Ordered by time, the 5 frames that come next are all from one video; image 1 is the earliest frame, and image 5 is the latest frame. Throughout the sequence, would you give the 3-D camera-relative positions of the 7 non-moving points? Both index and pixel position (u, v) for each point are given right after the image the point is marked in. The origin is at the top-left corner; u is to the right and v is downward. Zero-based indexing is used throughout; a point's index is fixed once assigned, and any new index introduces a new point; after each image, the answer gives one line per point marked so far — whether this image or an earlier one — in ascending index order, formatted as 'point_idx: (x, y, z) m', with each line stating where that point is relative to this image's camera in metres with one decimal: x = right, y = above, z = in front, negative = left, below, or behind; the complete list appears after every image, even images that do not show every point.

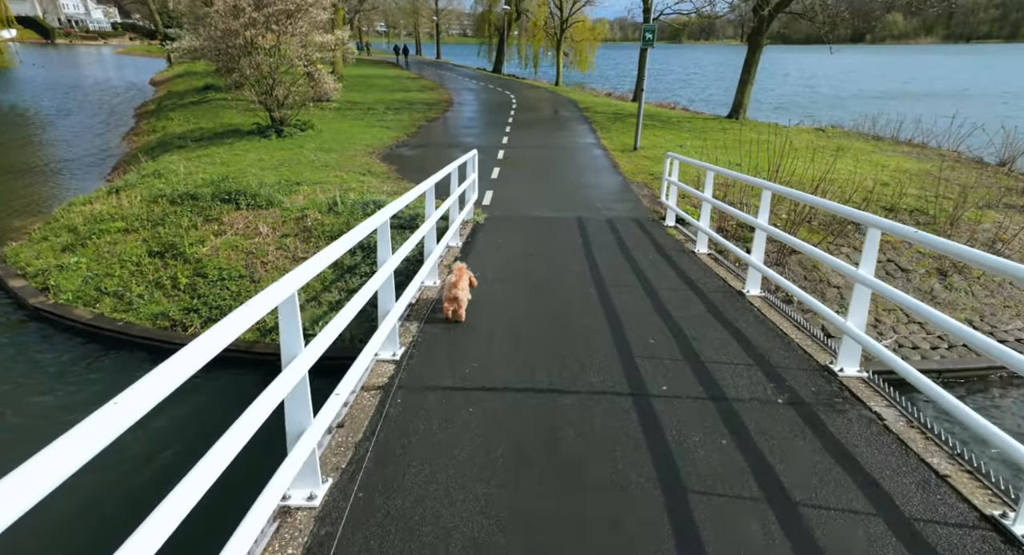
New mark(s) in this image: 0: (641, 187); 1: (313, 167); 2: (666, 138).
0: (+2.4, +1.8, +11.9) m
1: (-4.5, +2.5, +14.0) m
2: (+4.6, +4.3, +18.4) m
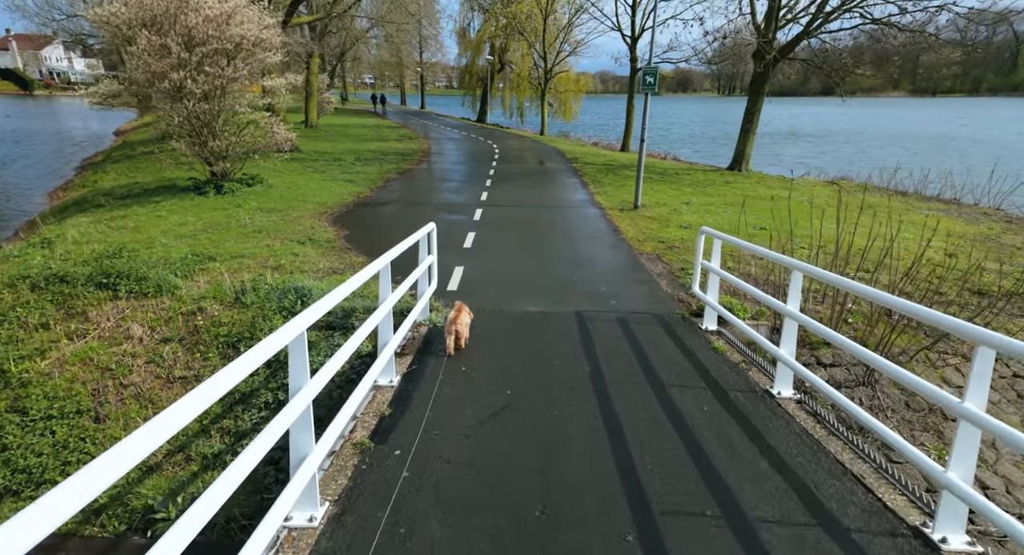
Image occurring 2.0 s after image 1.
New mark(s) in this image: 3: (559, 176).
0: (+2.1, +0.3, +9.3) m
1: (-4.9, +0.8, +11.3) m
2: (+4.1, +2.3, +16.0) m
3: (+1.4, +3.2, +19.1) m
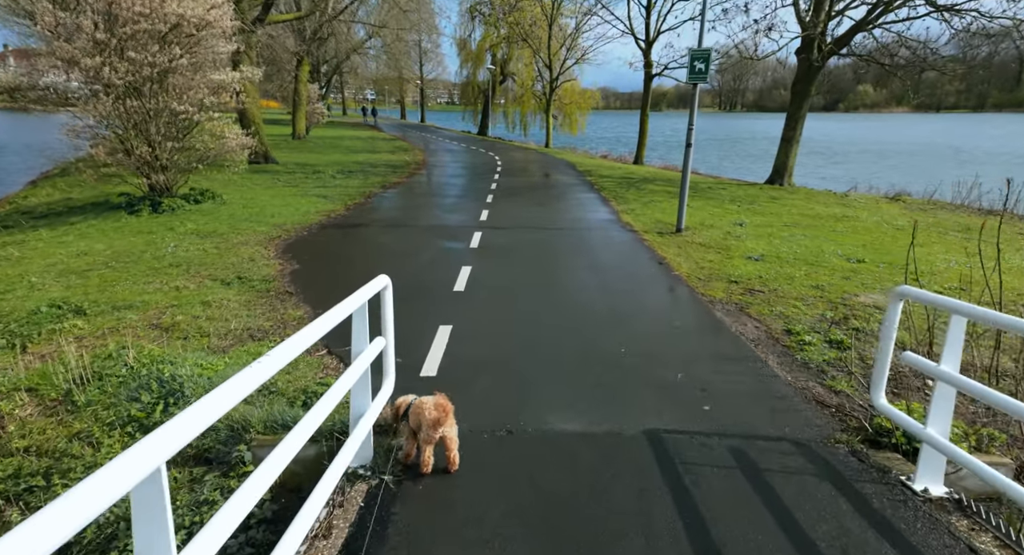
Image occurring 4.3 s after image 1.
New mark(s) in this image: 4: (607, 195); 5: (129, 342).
0: (+2.2, -0.3, +6.3) m
1: (-4.8, +0.1, +8.3) m
2: (+4.2, +1.5, +13.0) m
3: (+1.6, +2.3, +16.1) m
4: (+2.3, +2.0, +14.9) m
5: (-3.5, -0.5, +5.6) m
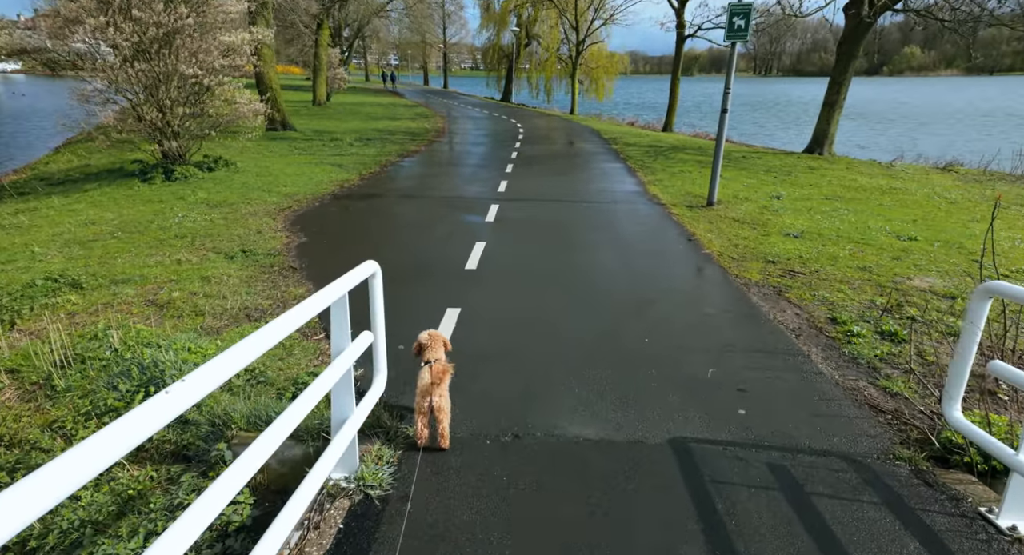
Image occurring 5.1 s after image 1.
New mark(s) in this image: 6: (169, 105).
0: (+2.3, -0.1, +5.7) m
1: (-4.6, +0.5, +8.0) m
2: (+4.6, +2.0, +12.3) m
3: (+2.1, +3.0, +15.4) m
4: (+2.8, +2.6, +14.2) m
5: (-3.4, -0.3, +5.3) m
6: (-6.5, +3.3, +11.8) m
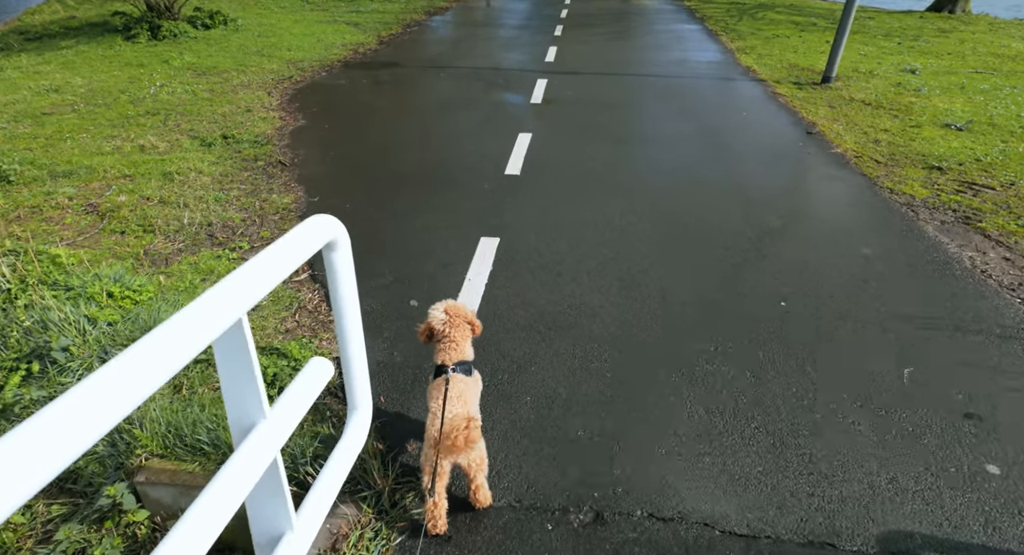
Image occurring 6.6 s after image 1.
0: (+2.7, +0.4, +3.9) m
1: (-4.0, +1.6, +6.4) m
2: (+5.5, +3.7, +9.8) m
3: (+3.2, +5.4, +12.8) m
4: (+3.7, +4.7, +11.7) m
5: (-3.0, +0.3, +3.9) m
6: (-5.7, +5.2, +9.7) m
